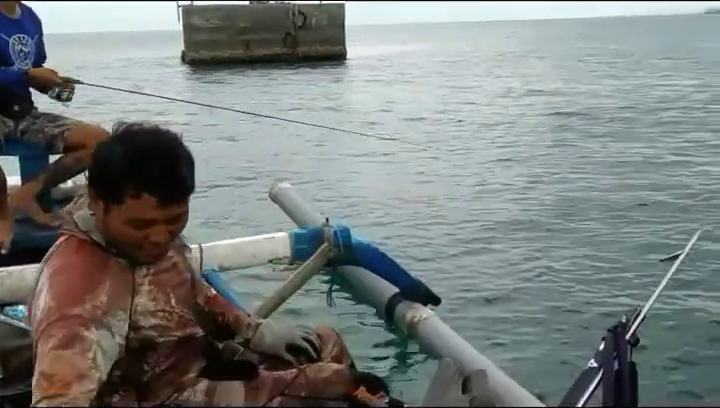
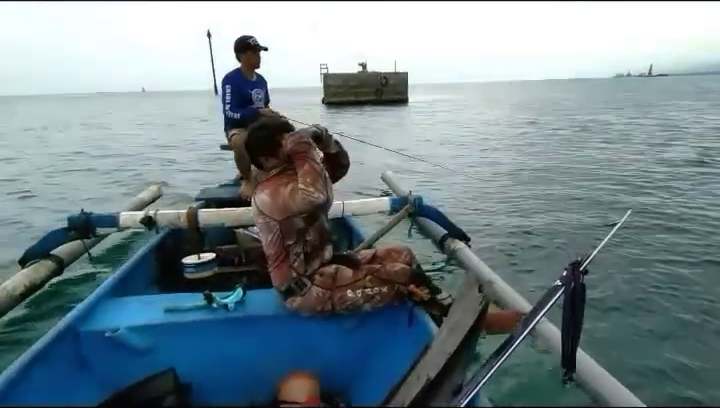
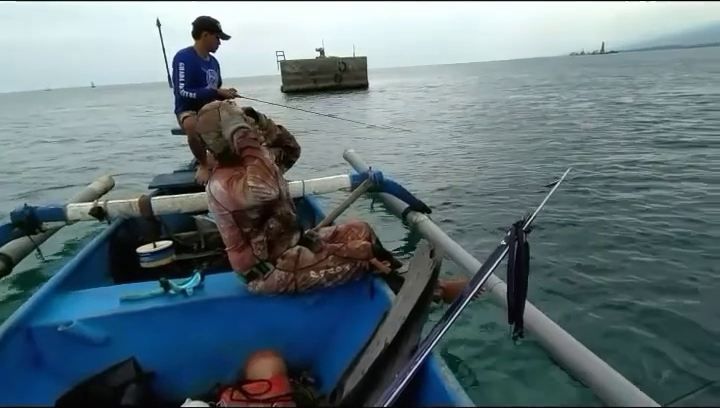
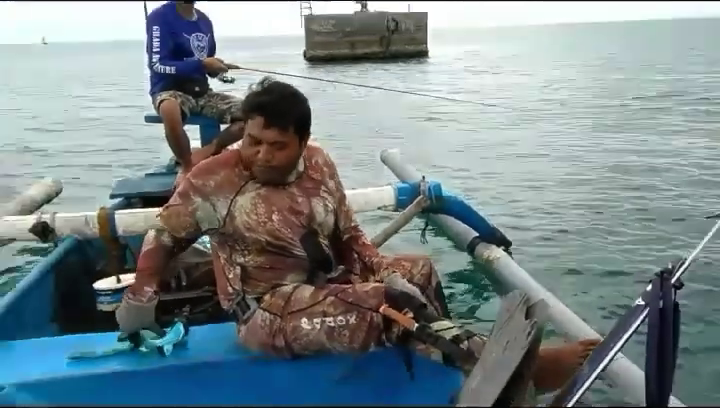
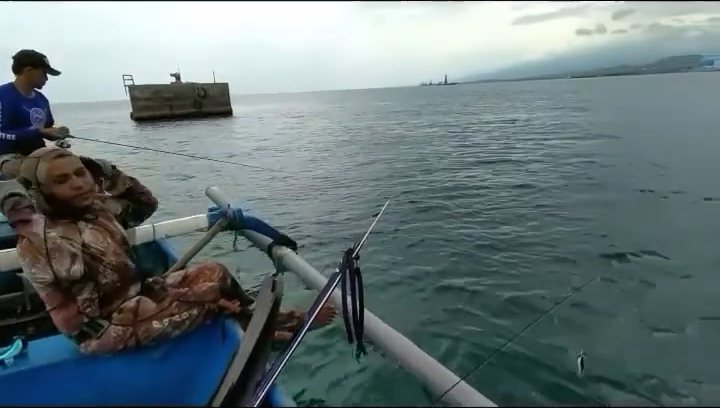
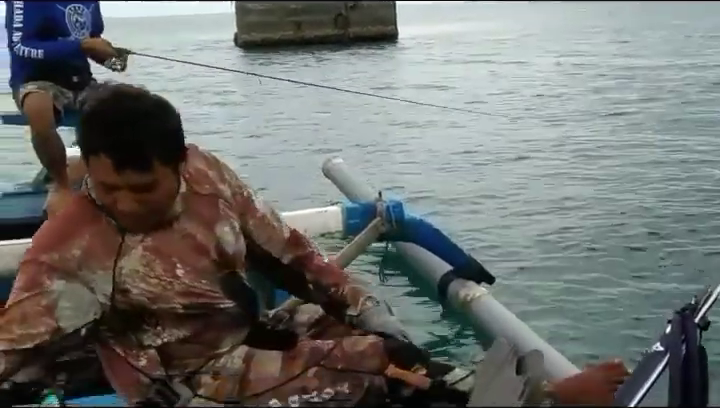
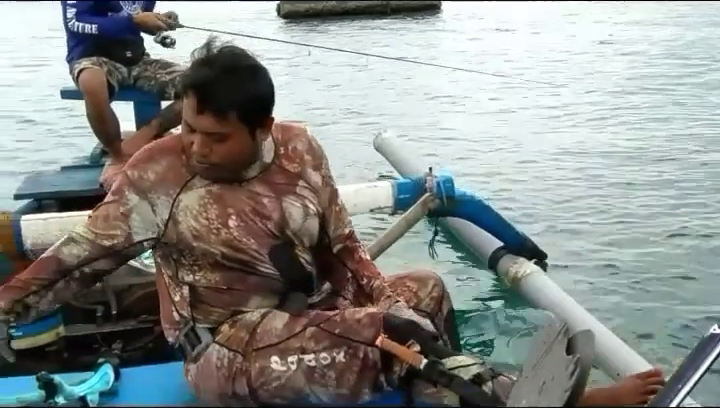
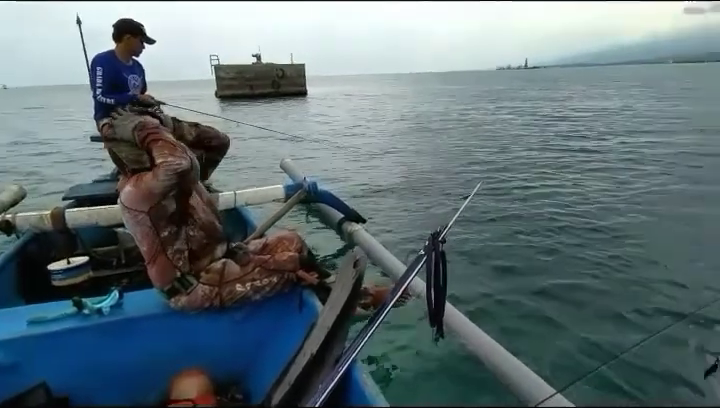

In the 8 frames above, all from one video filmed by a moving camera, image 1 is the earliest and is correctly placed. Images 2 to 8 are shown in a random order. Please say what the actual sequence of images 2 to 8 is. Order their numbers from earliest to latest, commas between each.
6, 7, 4, 2, 3, 8, 5
